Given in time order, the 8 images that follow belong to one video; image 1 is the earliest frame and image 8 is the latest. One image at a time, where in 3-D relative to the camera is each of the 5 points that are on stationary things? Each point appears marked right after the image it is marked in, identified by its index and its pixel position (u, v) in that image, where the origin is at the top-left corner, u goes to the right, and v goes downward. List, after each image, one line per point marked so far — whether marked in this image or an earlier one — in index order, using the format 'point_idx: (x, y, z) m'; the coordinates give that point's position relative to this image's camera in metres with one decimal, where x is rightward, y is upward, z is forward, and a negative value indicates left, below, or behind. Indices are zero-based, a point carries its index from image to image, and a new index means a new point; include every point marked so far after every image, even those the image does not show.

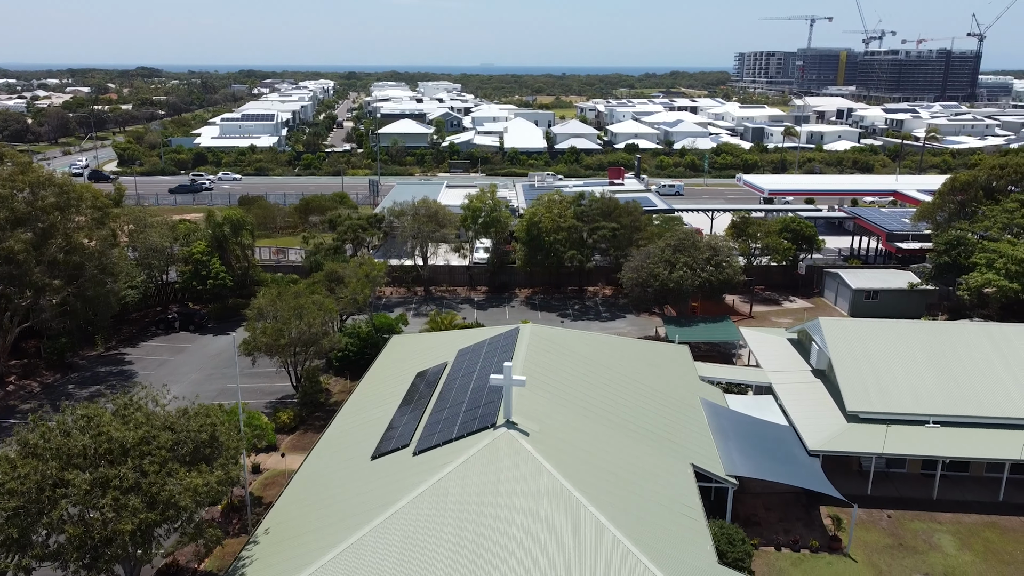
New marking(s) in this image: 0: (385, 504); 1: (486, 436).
0: (-2.4, -4.2, +15.9) m
1: (-0.4, -3.1, +17.1) m
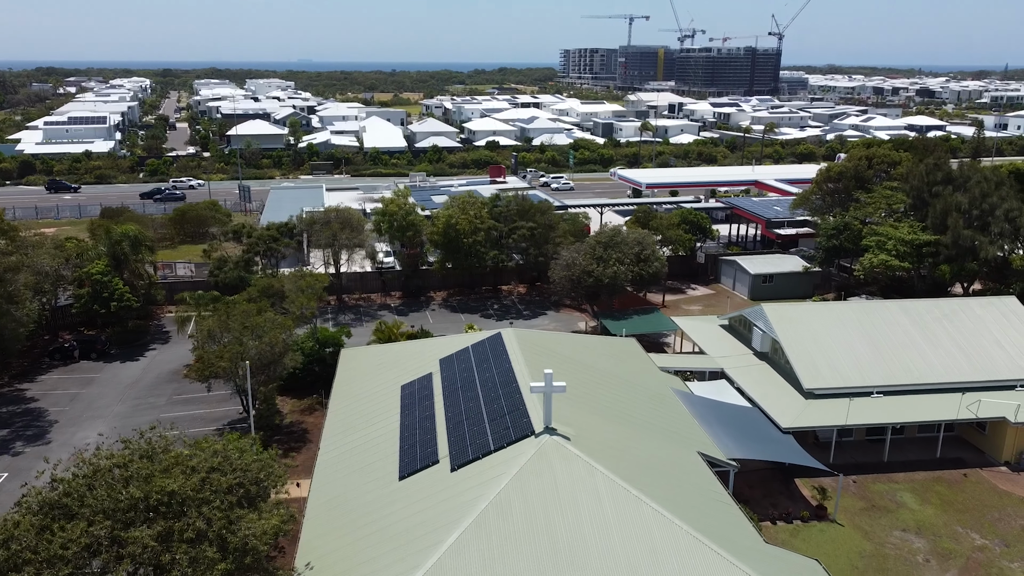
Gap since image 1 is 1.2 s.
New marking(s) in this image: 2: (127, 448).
0: (-1.2, -4.5, +15.6) m
1: (+0.5, -3.3, +17.1) m
2: (-7.1, -3.0, +15.3) m
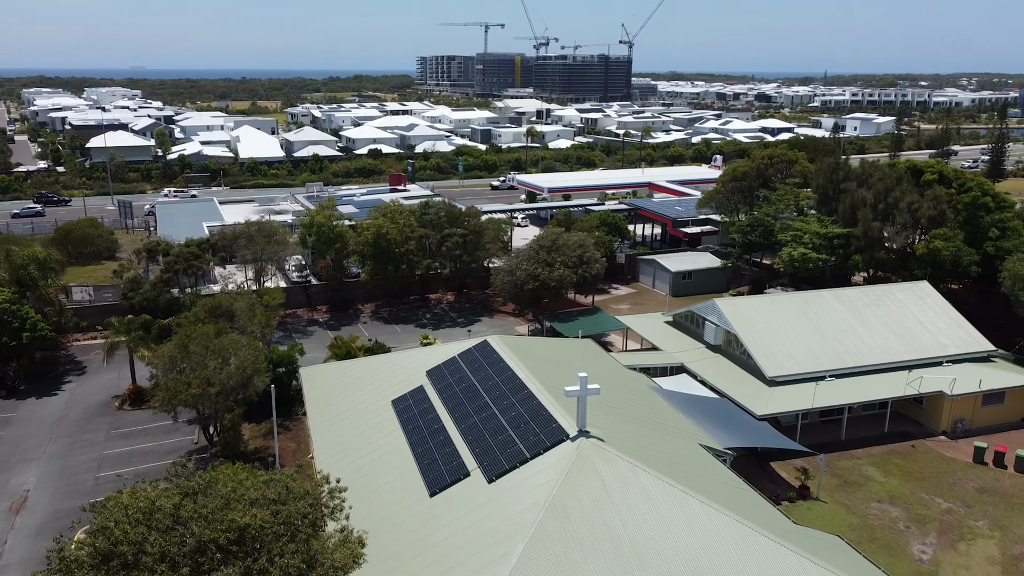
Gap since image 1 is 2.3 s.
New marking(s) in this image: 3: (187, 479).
0: (0.0, -4.6, +15.4) m
1: (+1.3, -3.4, +17.2) m
2: (-5.9, -3.4, +14.0) m
3: (-5.7, -3.4, +14.4) m
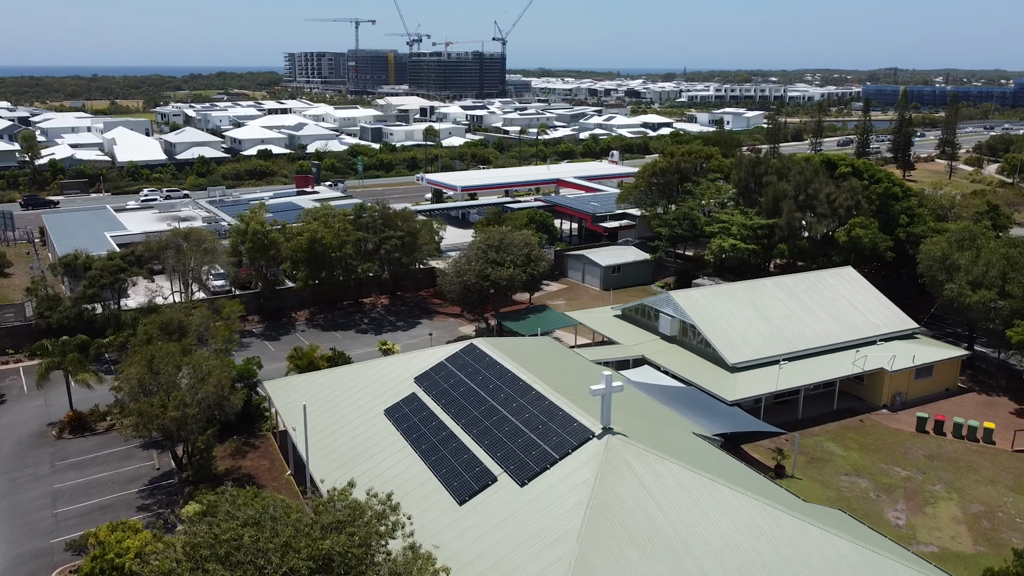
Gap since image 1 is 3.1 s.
0: (+0.9, -4.7, +15.5) m
1: (+1.9, -3.4, +17.4) m
2: (-4.7, -3.7, +13.2) m
3: (-4.6, -3.7, +13.6) m
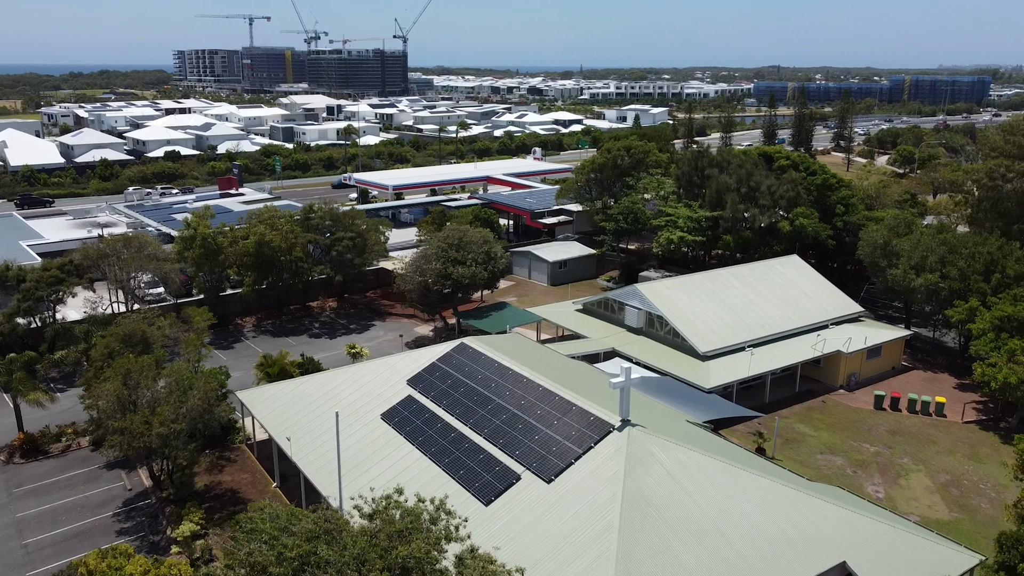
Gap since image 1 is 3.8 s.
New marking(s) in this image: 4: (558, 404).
0: (+1.7, -4.6, +15.6) m
1: (+2.4, -3.3, +17.6) m
2: (-3.7, -3.8, +12.6) m
3: (-3.6, -3.8, +13.0) m
4: (+1.1, -2.7, +19.2) m
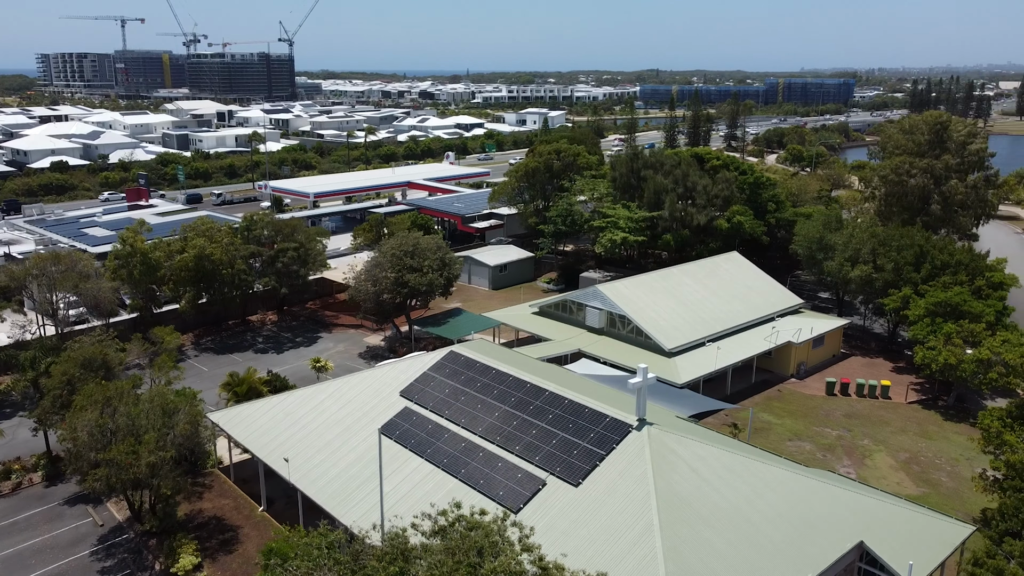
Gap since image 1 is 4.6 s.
0: (+2.5, -4.6, +15.8) m
1: (+2.8, -3.3, +17.9) m
2: (-2.5, -4.0, +12.1) m
3: (-2.5, -4.0, +12.5) m
4: (+1.3, -2.8, +19.3) m
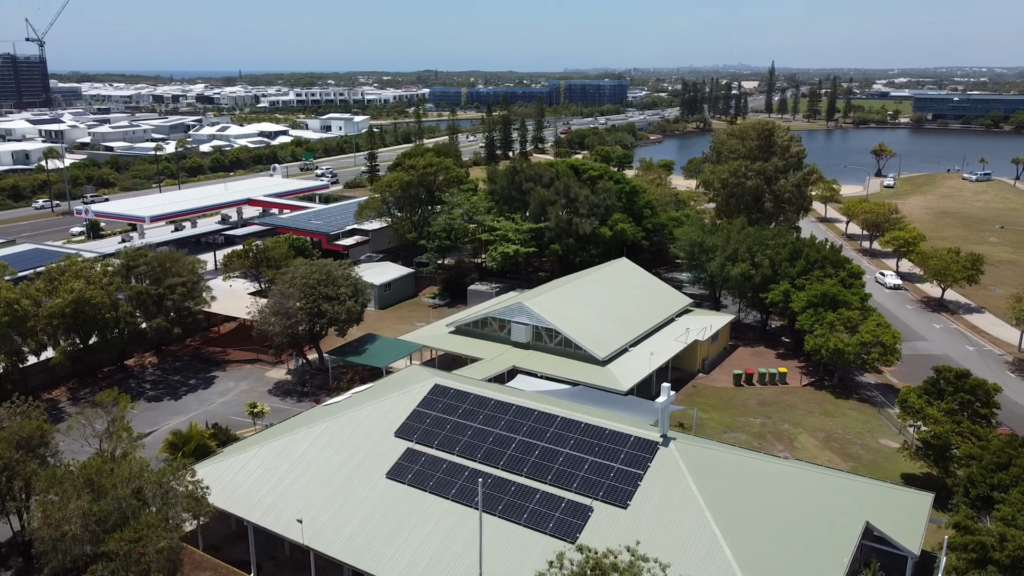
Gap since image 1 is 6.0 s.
0: (+3.9, -5.1, +16.7) m
1: (+3.6, -3.8, +18.7) m
2: (0.0, -4.9, +11.9) m
3: (0.0, -4.8, +12.2) m
4: (+1.8, -3.5, +19.8) m
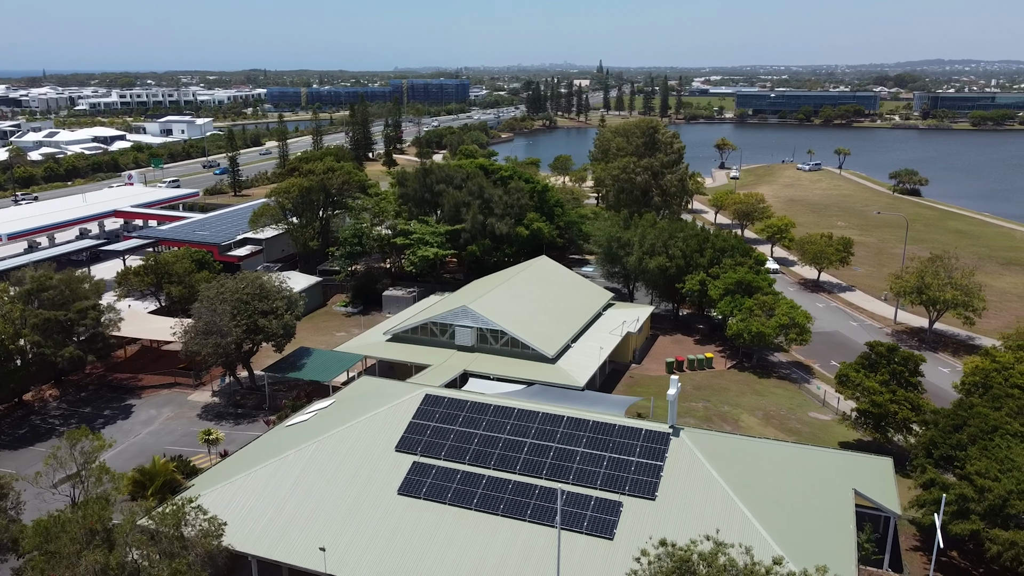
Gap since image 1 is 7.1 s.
0: (+4.8, -5.0, +17.5) m
1: (+4.0, -3.7, +19.5) m
2: (+1.9, -4.9, +12.0) m
3: (+1.8, -4.9, +12.3) m
4: (+2.0, -3.5, +20.1) m
